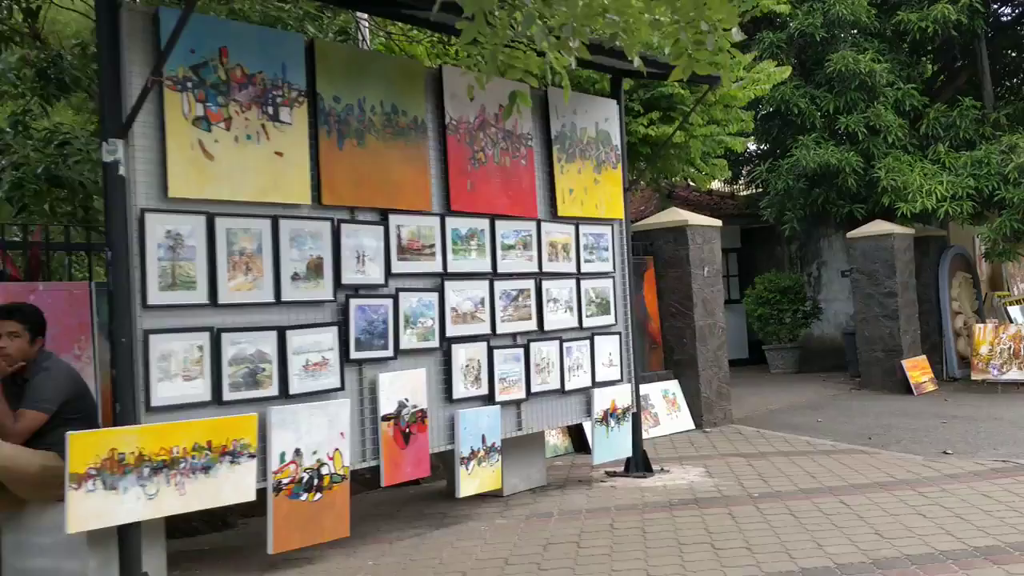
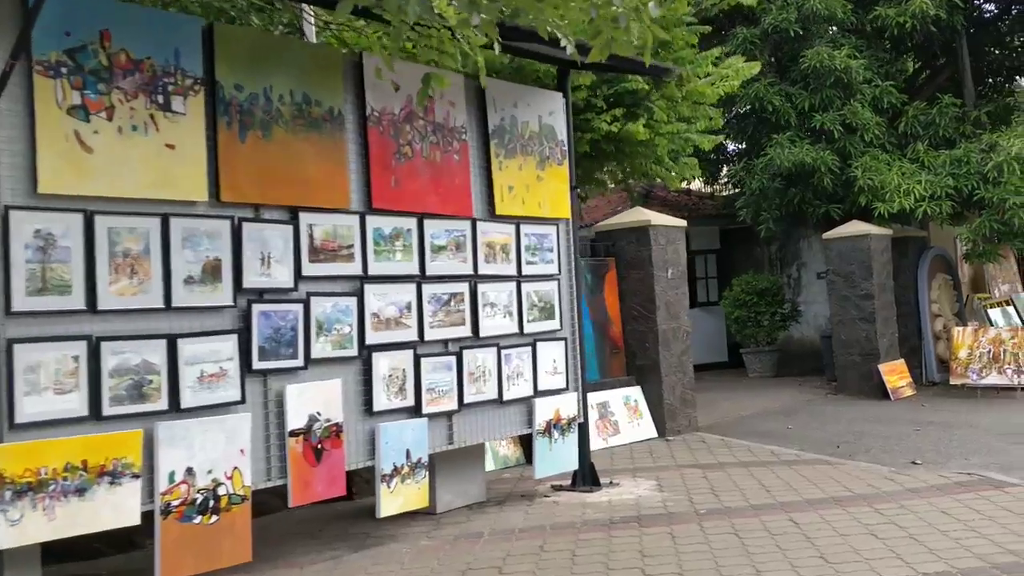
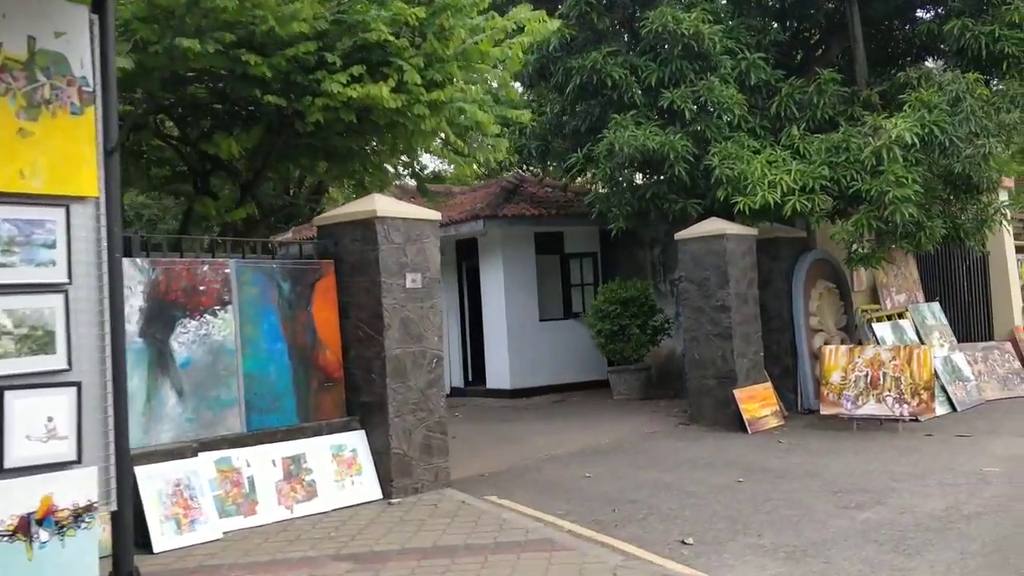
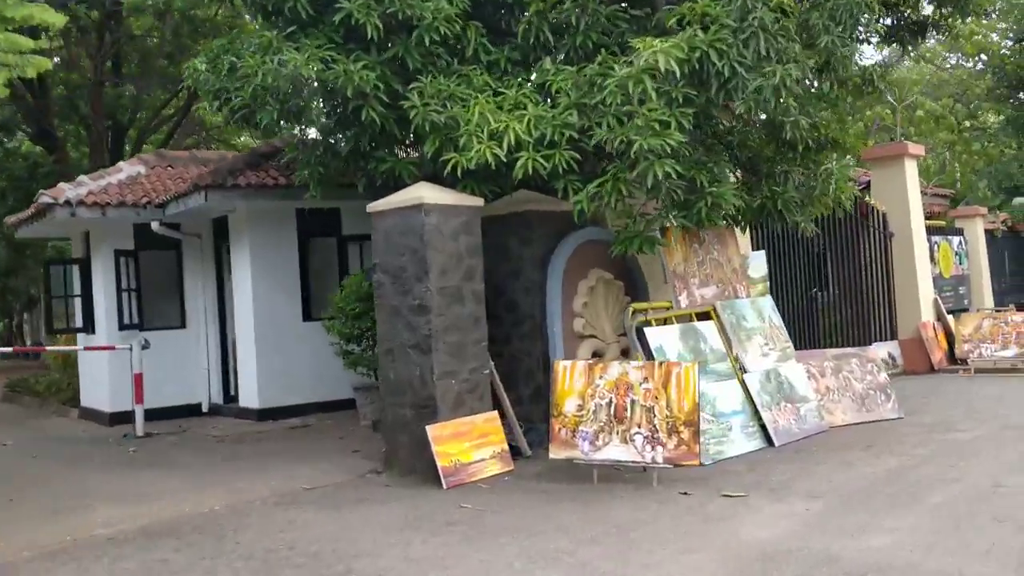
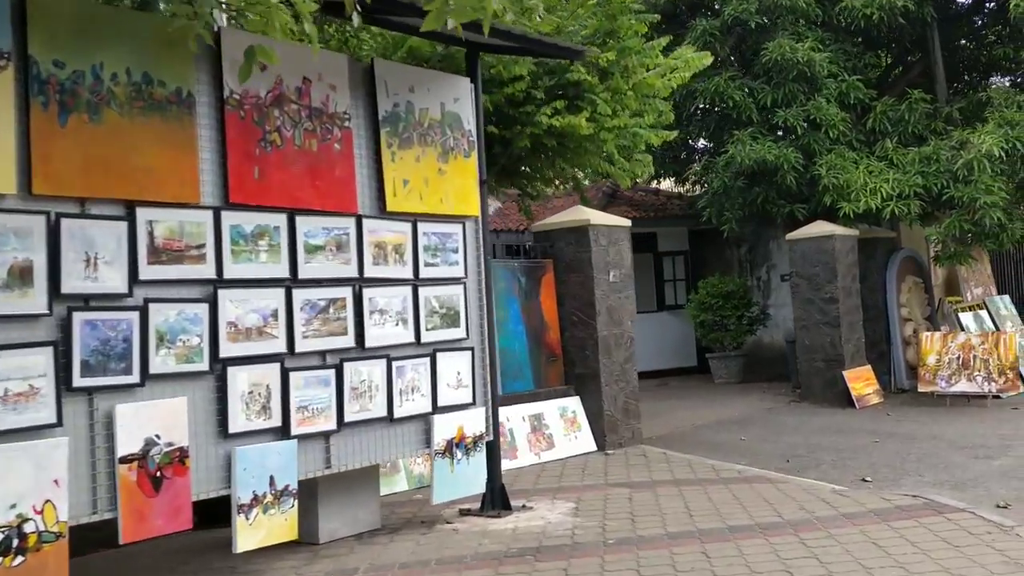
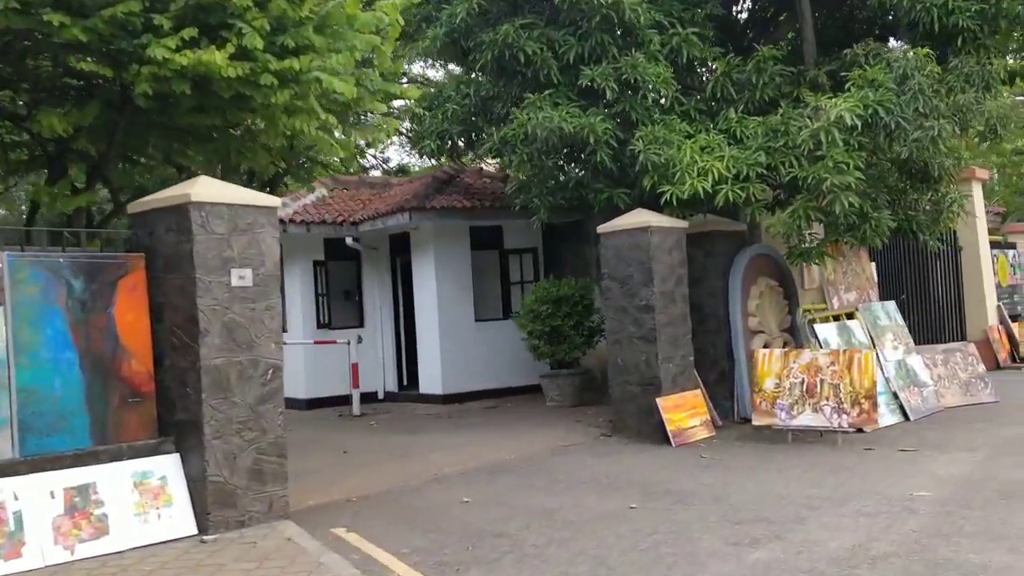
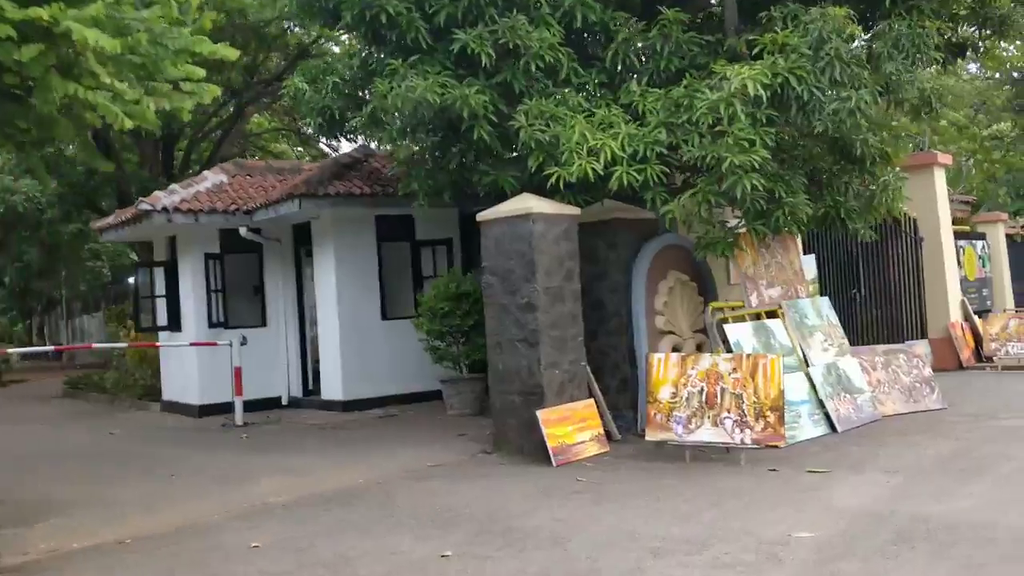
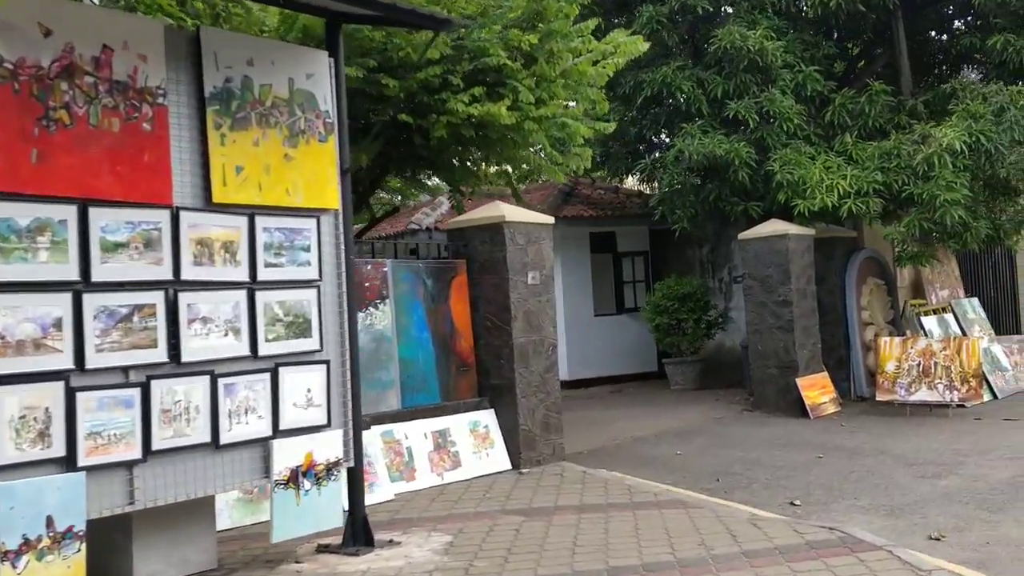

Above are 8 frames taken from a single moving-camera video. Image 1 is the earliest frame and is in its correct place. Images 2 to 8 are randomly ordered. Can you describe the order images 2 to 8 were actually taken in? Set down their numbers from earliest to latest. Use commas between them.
2, 5, 8, 3, 6, 7, 4
